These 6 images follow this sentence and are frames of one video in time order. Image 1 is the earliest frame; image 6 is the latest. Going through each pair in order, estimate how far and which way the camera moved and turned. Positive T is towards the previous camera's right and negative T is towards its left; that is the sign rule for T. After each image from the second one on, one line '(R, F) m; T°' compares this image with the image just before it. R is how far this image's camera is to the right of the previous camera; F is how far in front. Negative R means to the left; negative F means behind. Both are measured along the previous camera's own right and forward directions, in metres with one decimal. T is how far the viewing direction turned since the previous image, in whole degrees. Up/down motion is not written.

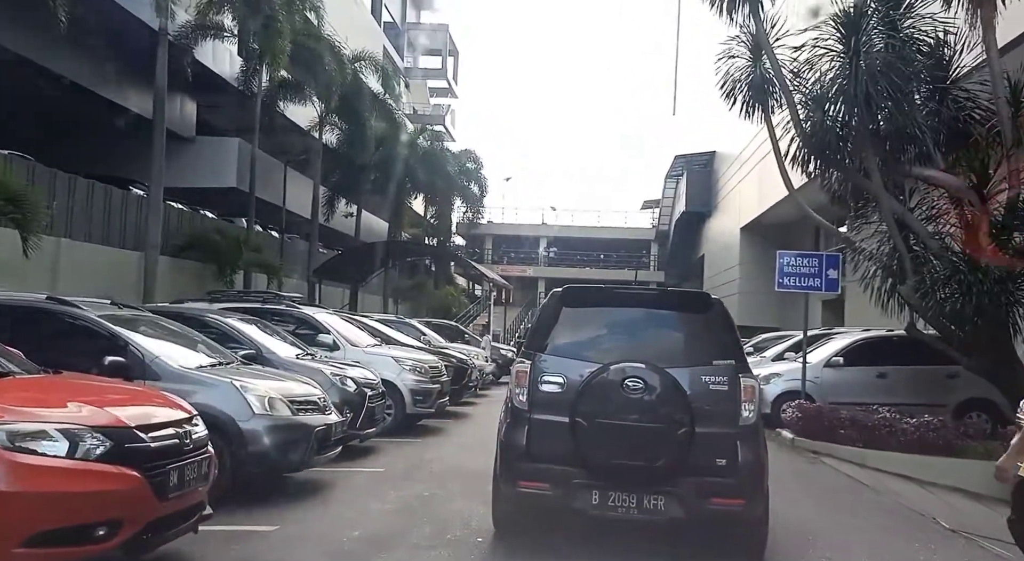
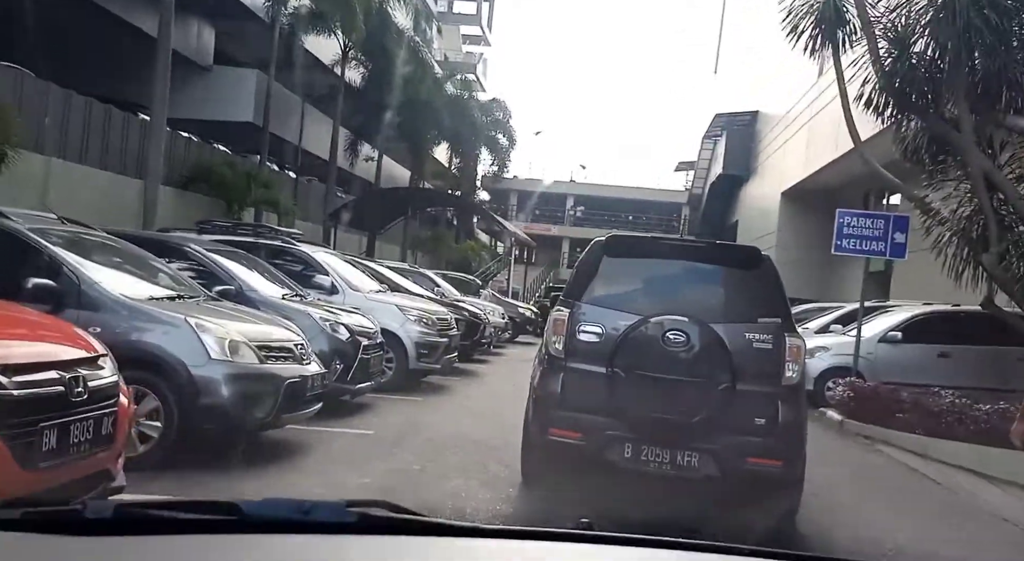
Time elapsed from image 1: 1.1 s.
(0.0, +1.3) m; -2°
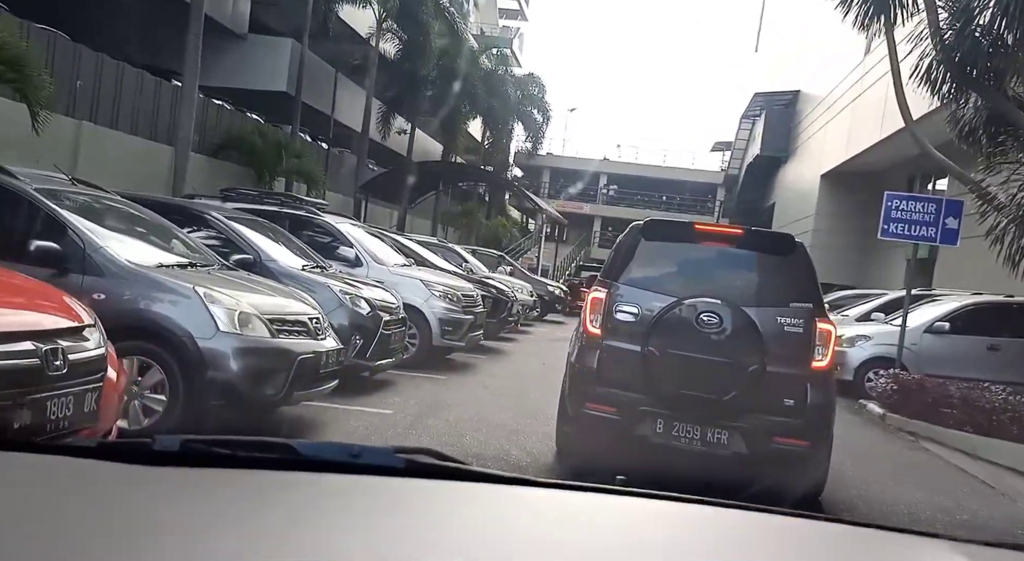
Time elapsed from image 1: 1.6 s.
(0.0, +0.4) m; -2°
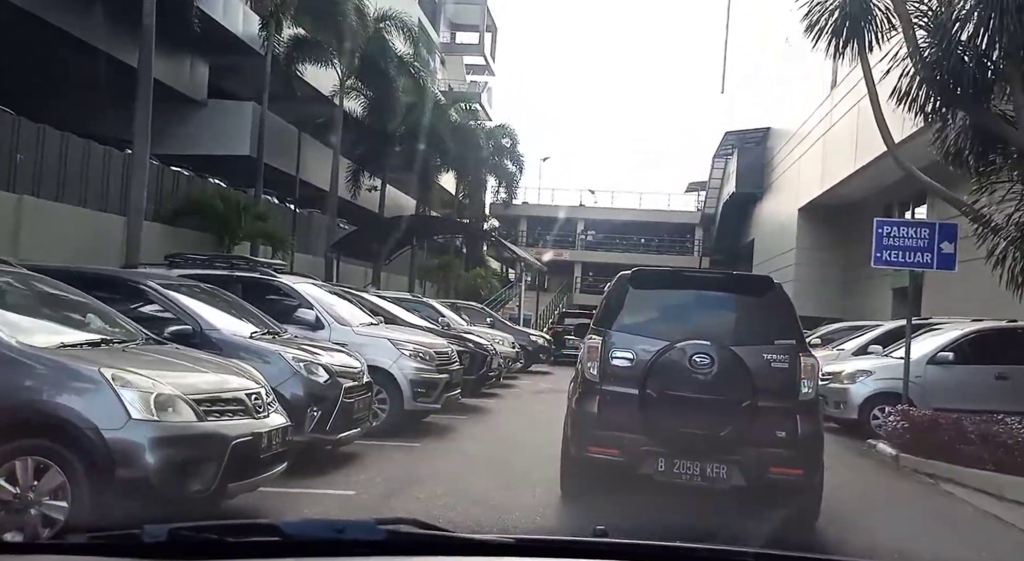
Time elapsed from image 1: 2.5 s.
(+0.1, +0.7) m; +1°
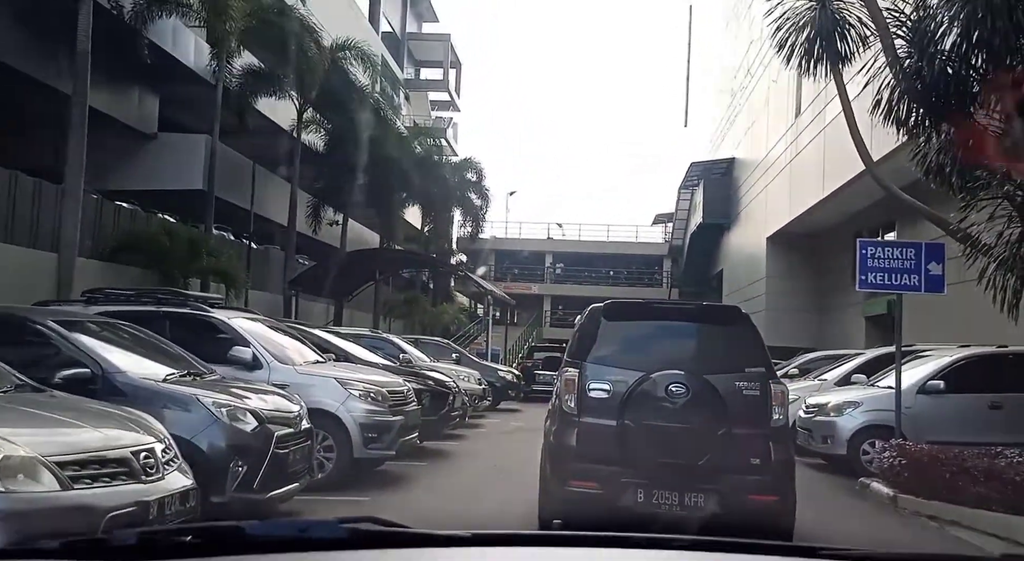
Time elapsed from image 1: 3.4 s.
(+0.1, +0.8) m; +2°
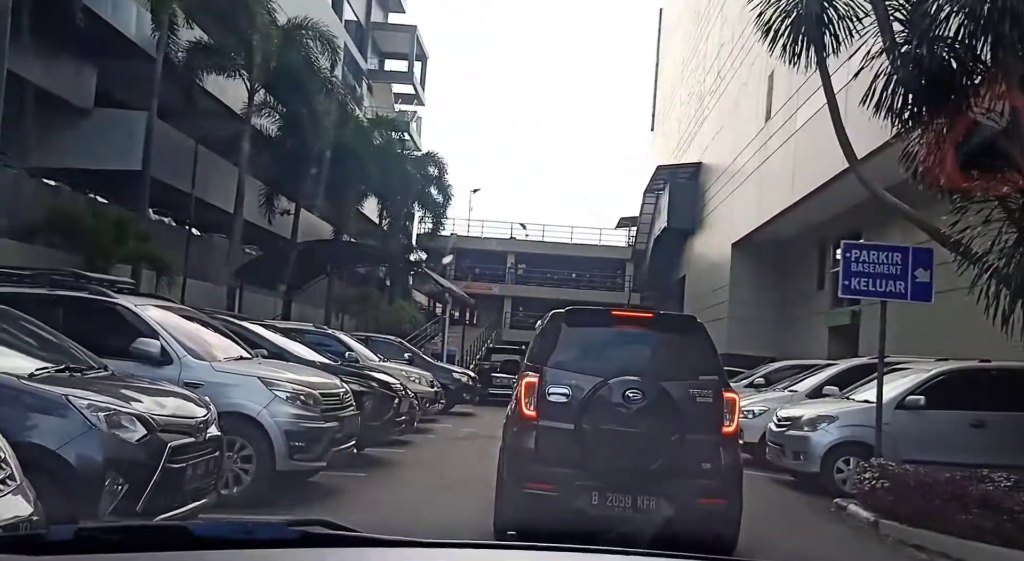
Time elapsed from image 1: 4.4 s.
(+0.1, +0.9) m; +3°
